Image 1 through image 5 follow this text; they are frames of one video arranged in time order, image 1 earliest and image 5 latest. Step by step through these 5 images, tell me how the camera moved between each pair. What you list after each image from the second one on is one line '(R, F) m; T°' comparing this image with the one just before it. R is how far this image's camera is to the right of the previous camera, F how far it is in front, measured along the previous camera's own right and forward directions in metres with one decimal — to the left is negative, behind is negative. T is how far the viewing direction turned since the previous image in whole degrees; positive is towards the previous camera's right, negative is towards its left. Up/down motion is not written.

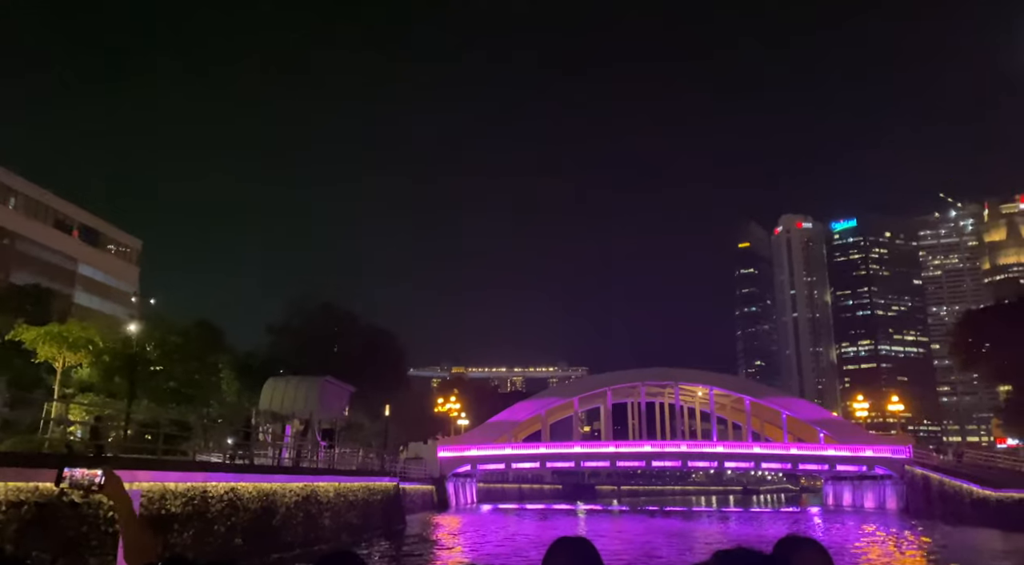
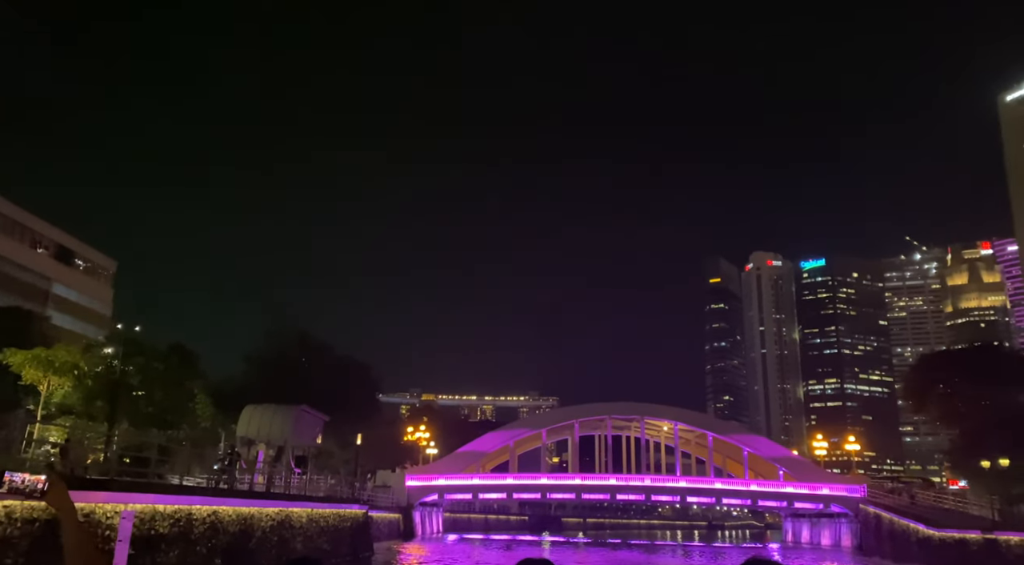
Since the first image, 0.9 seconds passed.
(+0.1, -1.4) m; +2°
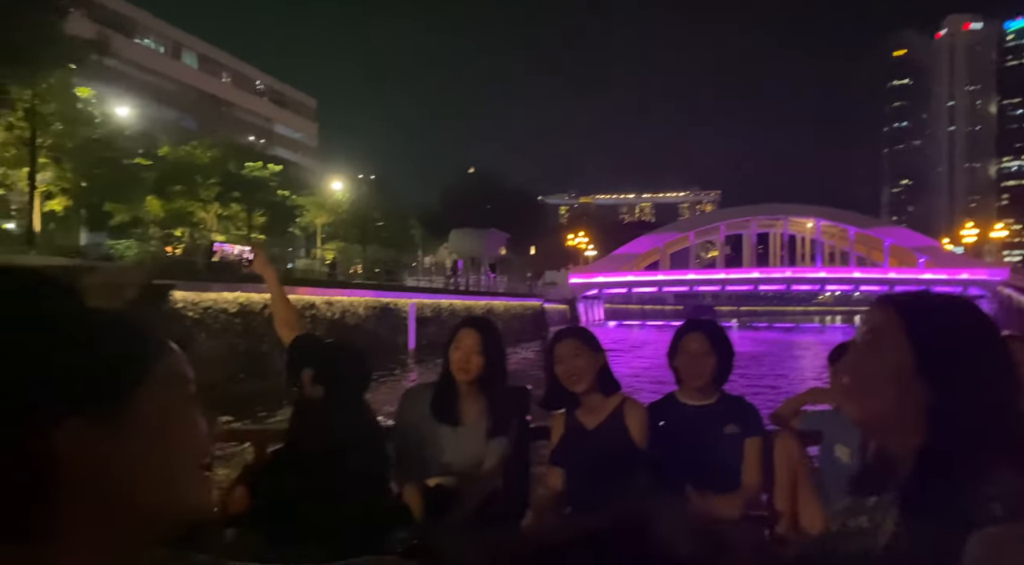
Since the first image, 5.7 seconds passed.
(+0.9, -7.6) m; -12°
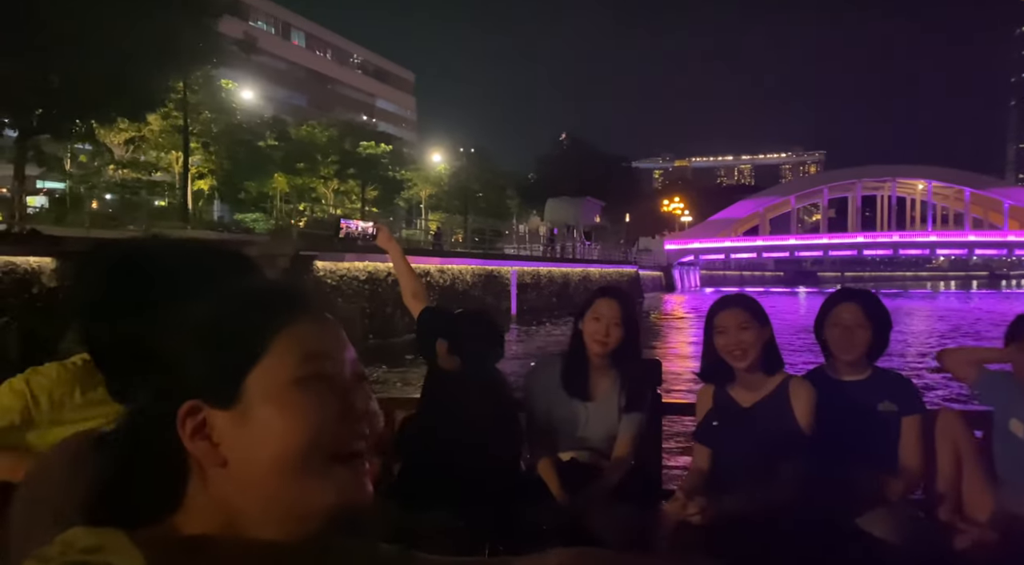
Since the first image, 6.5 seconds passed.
(-0.2, -1.0) m; -7°
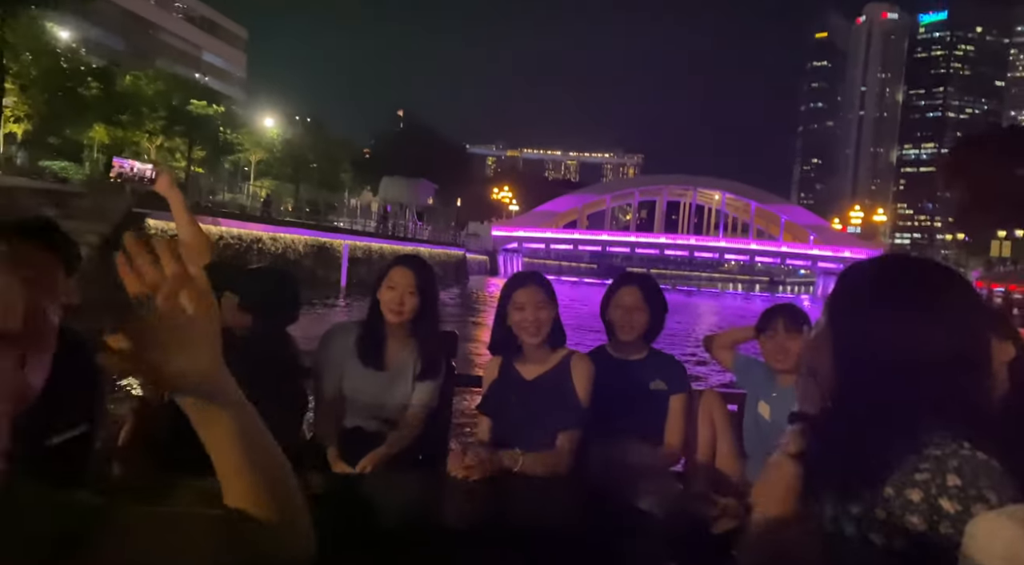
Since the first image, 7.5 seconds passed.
(-0.2, -1.0) m; +13°
